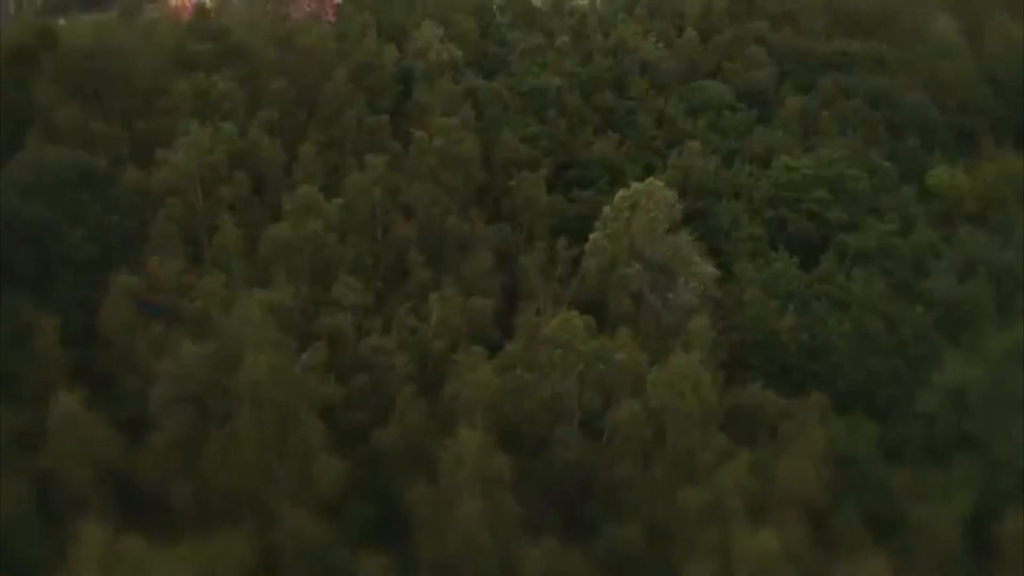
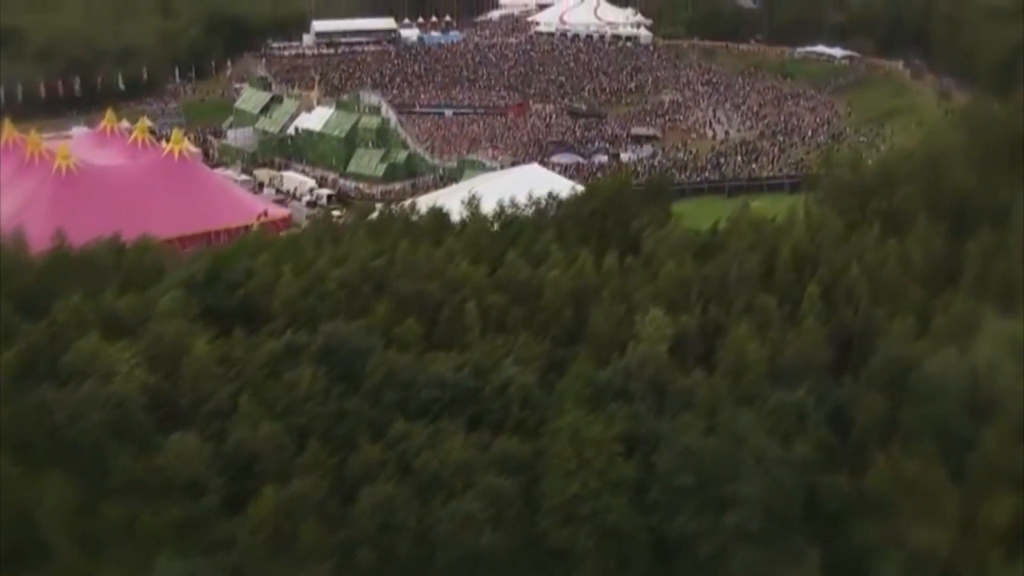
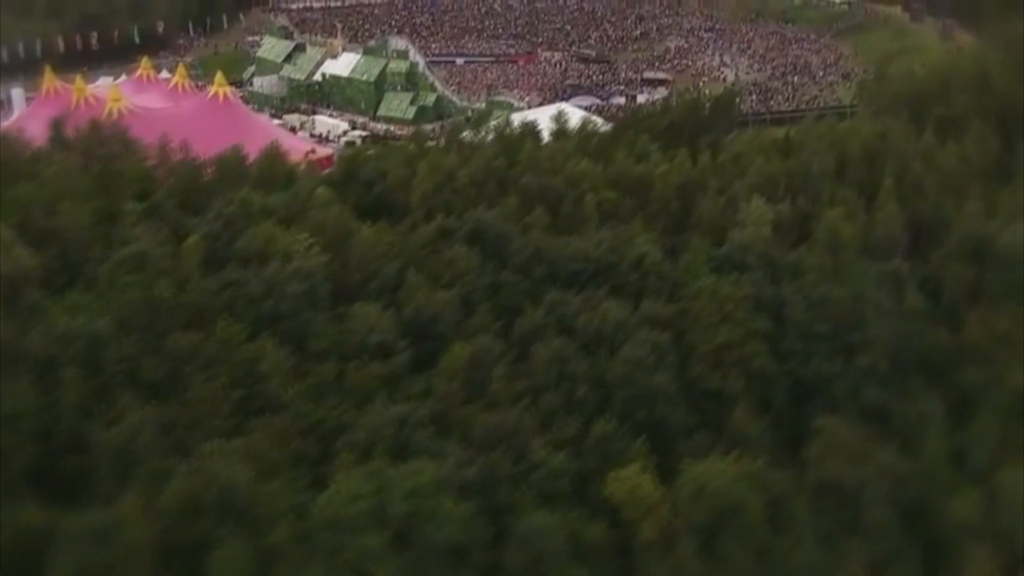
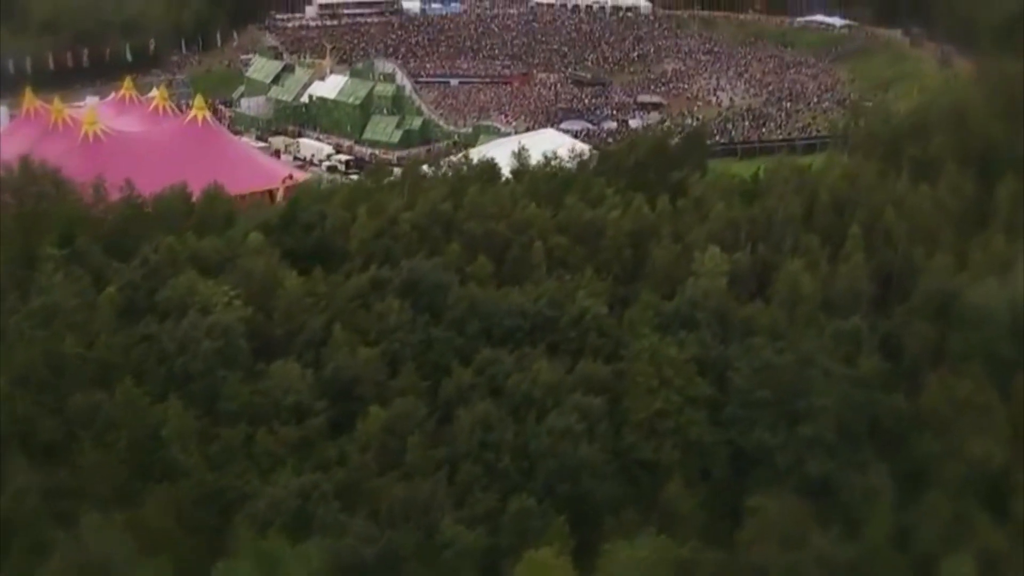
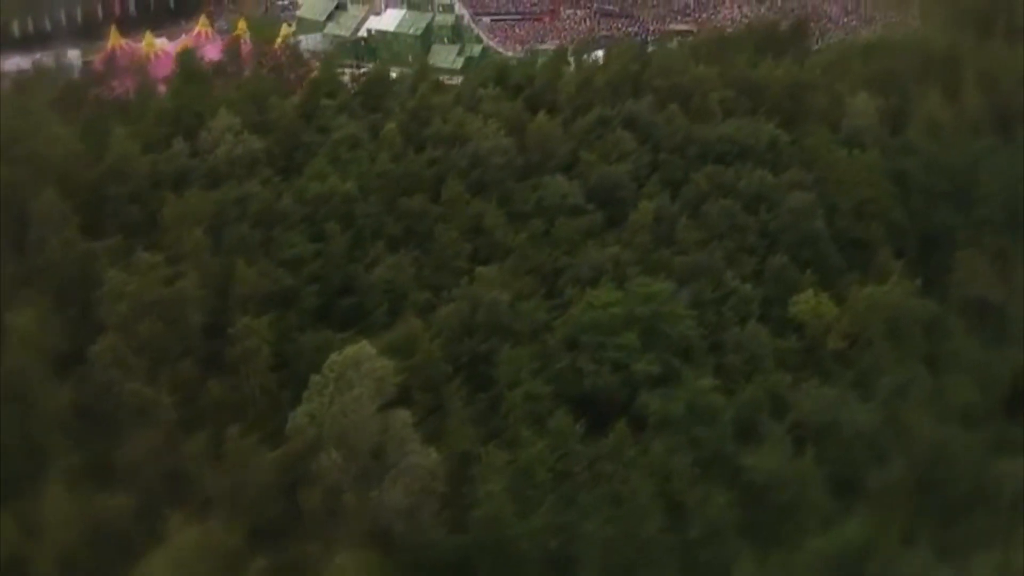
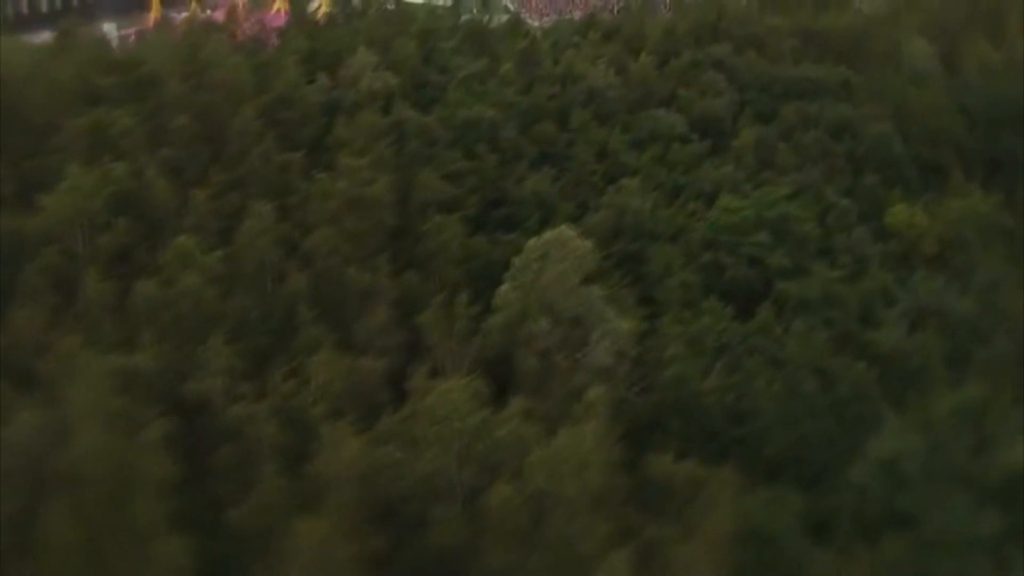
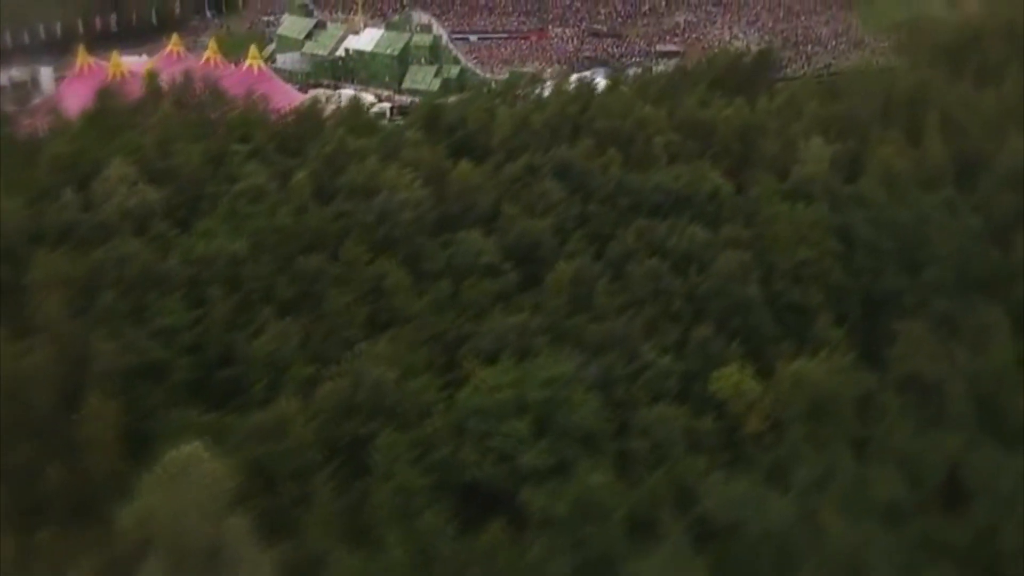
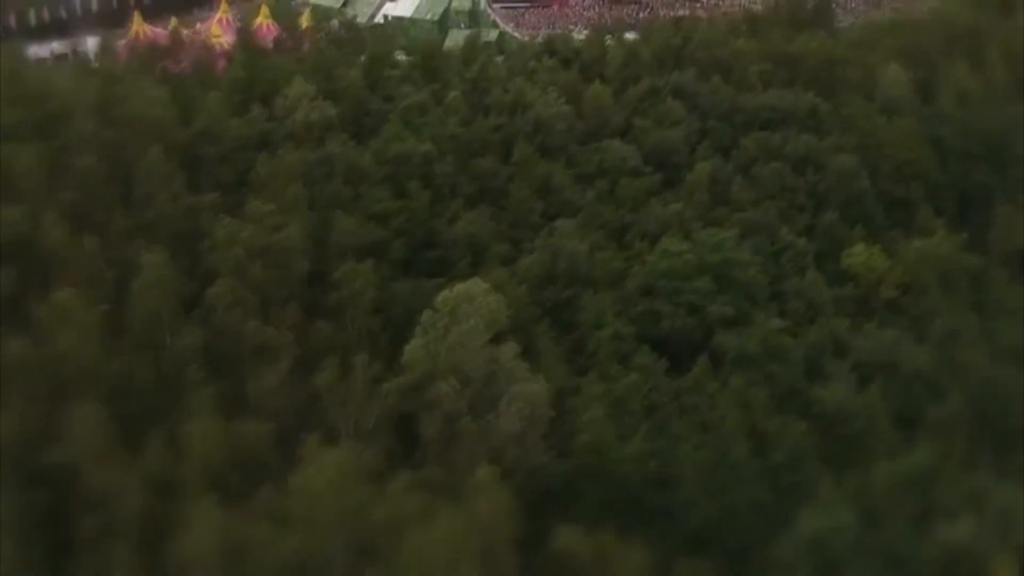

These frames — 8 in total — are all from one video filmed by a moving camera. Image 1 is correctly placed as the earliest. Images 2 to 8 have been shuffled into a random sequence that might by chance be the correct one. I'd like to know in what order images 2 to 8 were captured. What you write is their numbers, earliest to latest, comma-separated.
6, 8, 5, 7, 3, 4, 2
